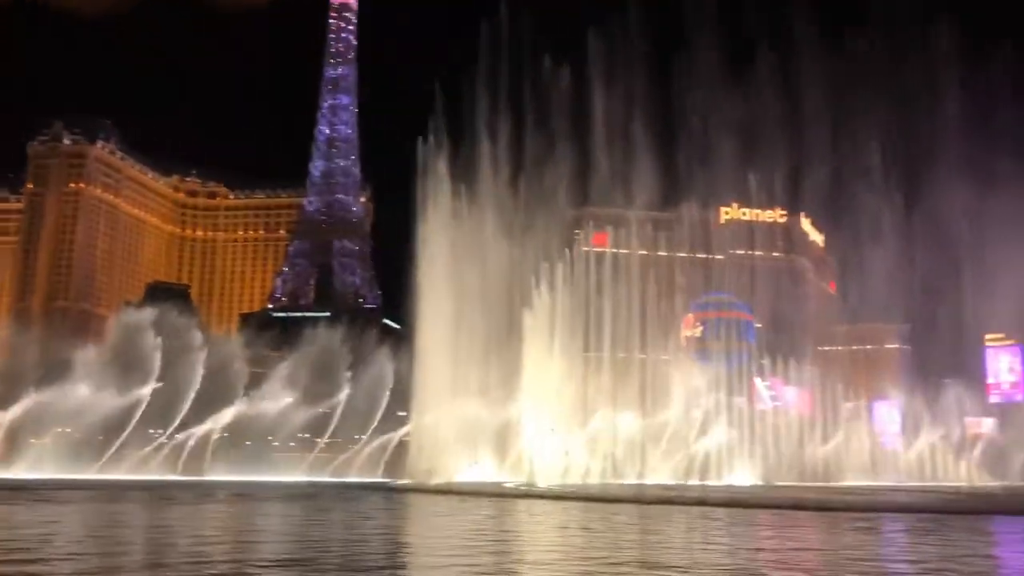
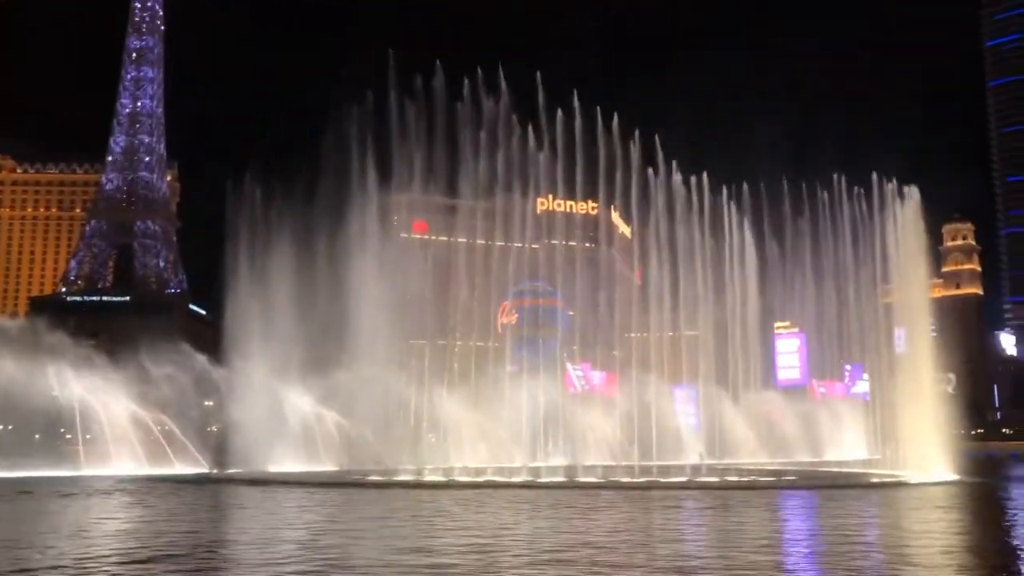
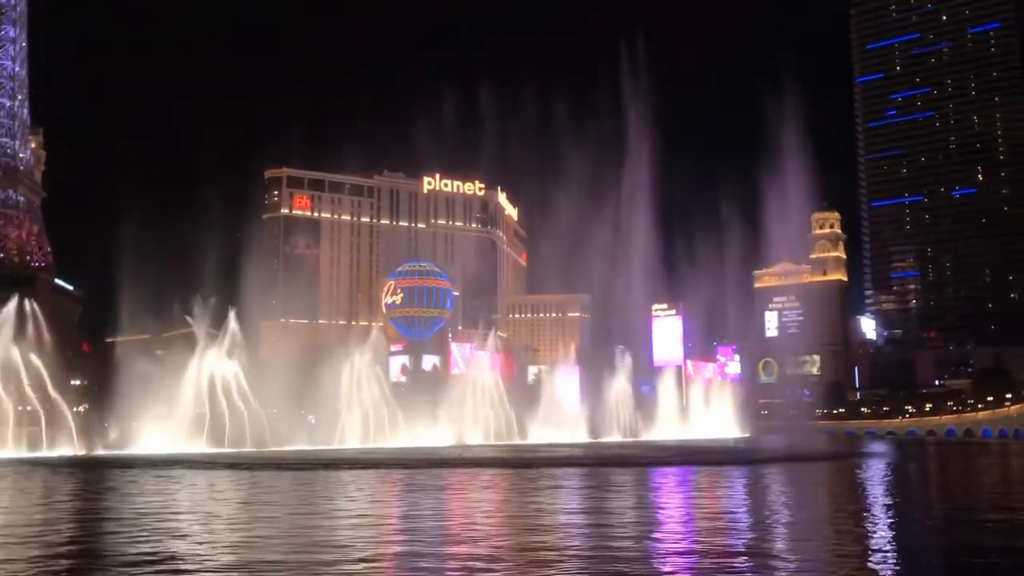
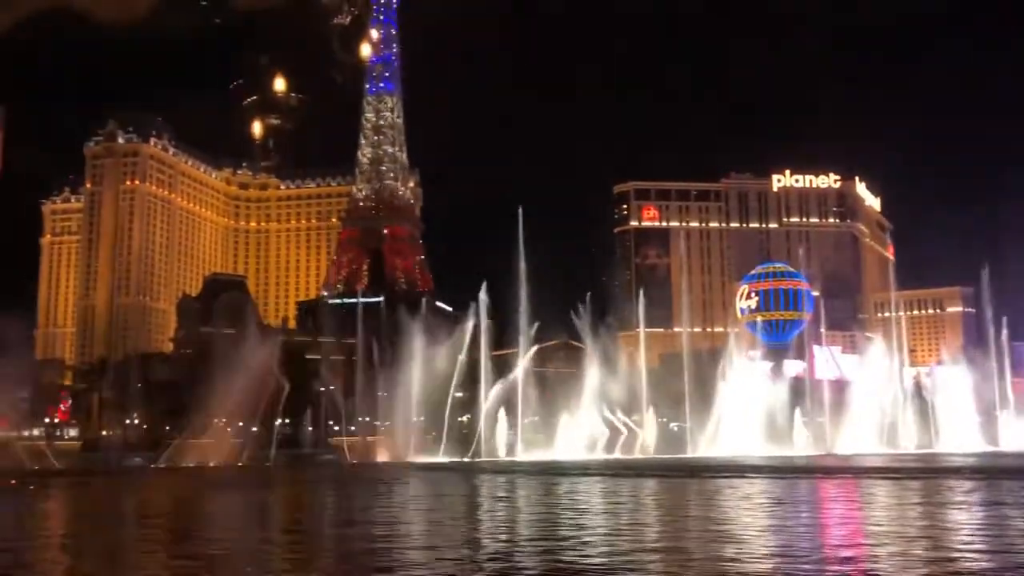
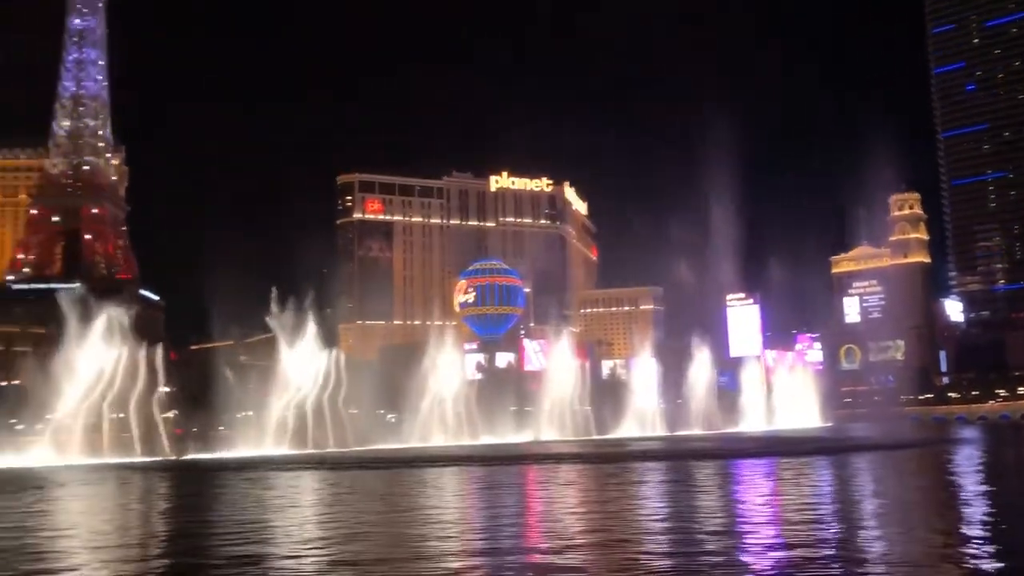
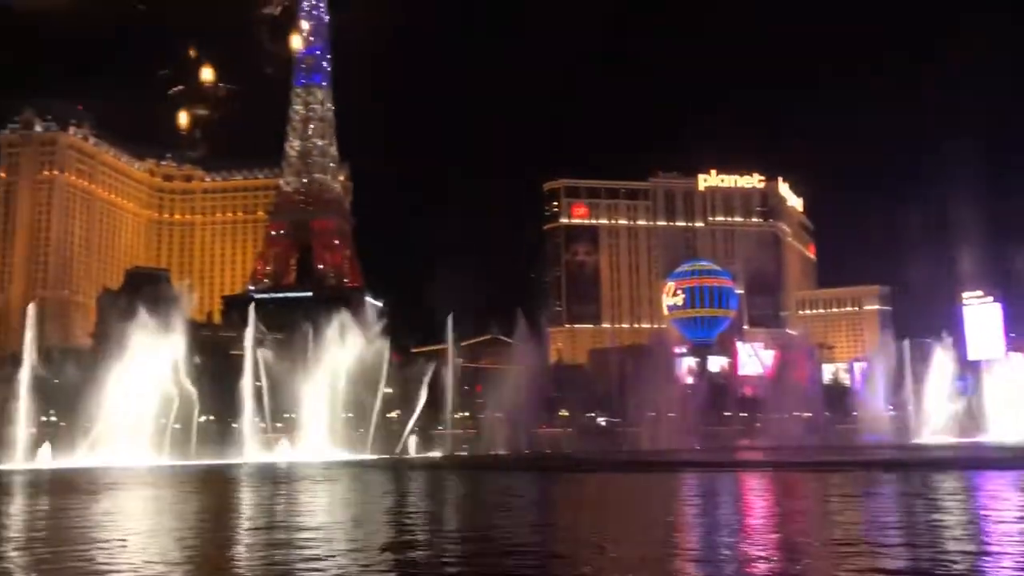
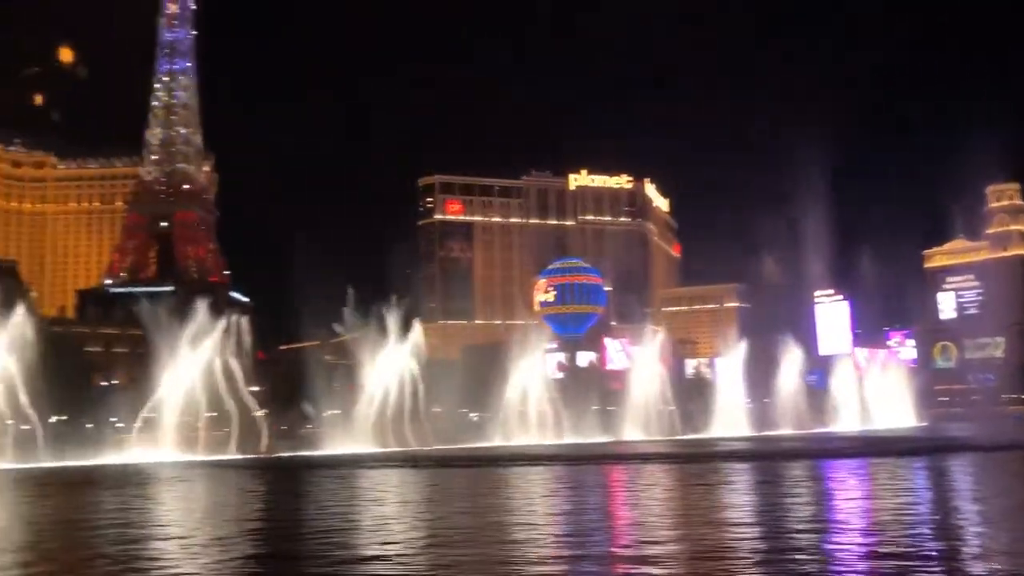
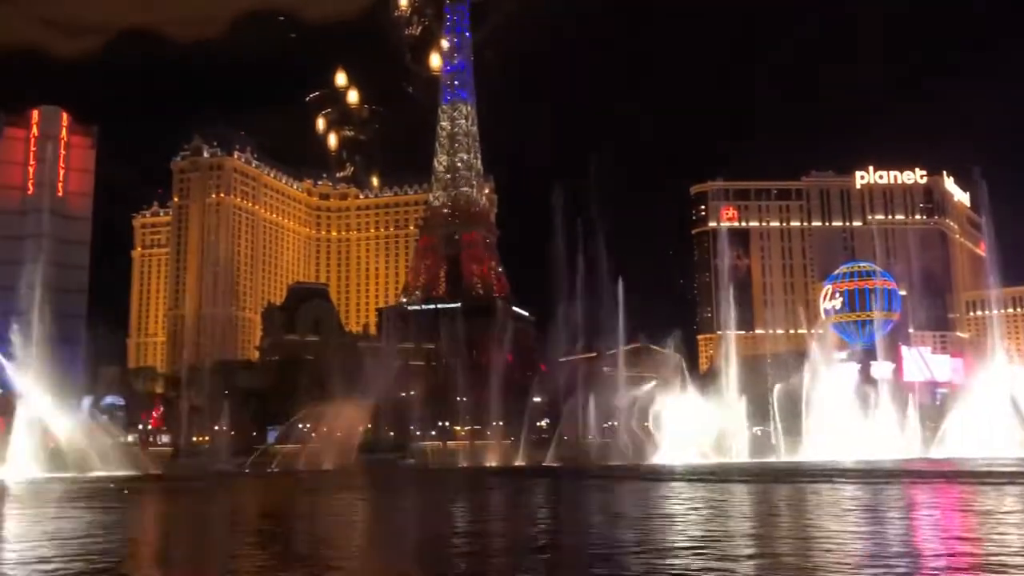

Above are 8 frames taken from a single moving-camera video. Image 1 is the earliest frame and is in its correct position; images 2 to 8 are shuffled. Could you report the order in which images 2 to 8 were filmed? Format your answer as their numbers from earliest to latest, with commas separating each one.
2, 3, 5, 7, 6, 4, 8
